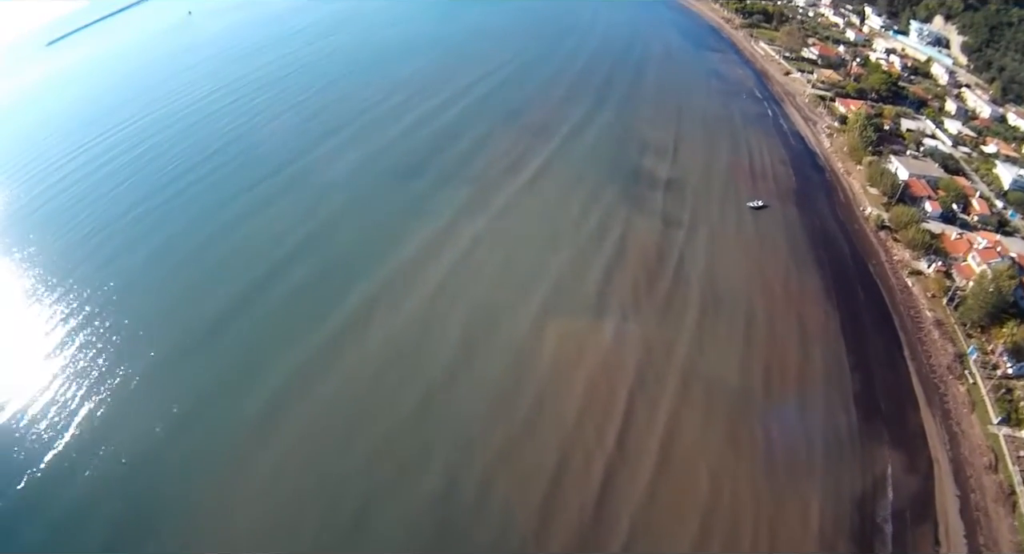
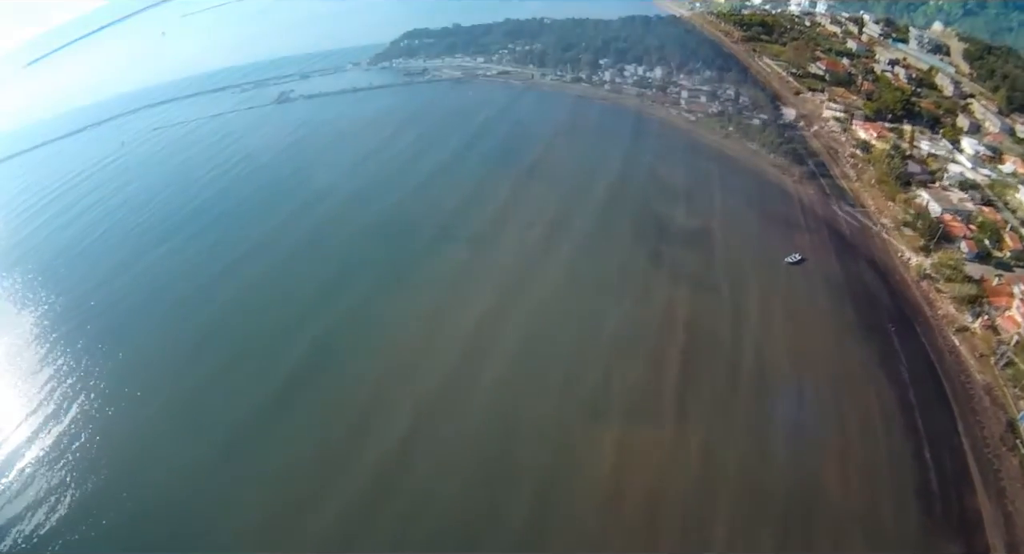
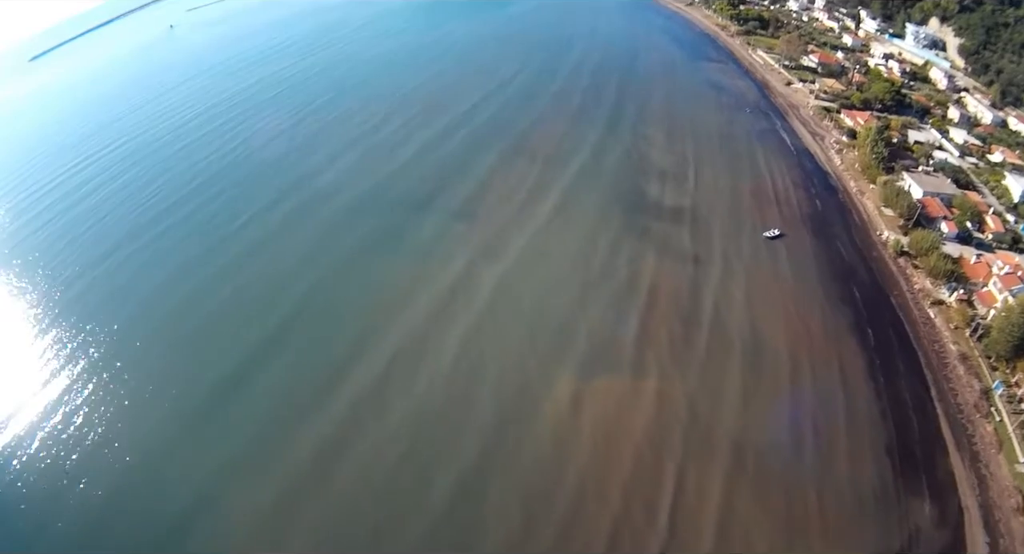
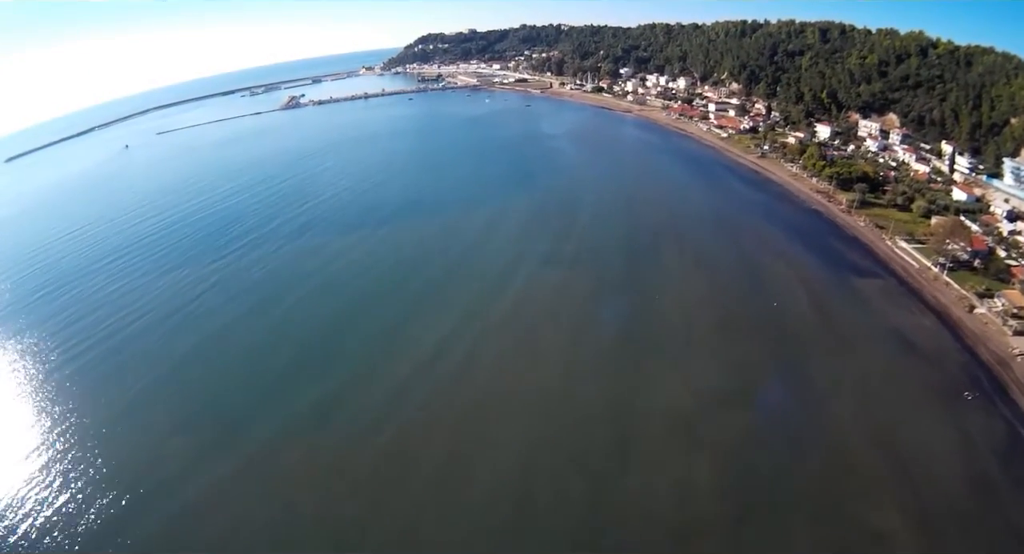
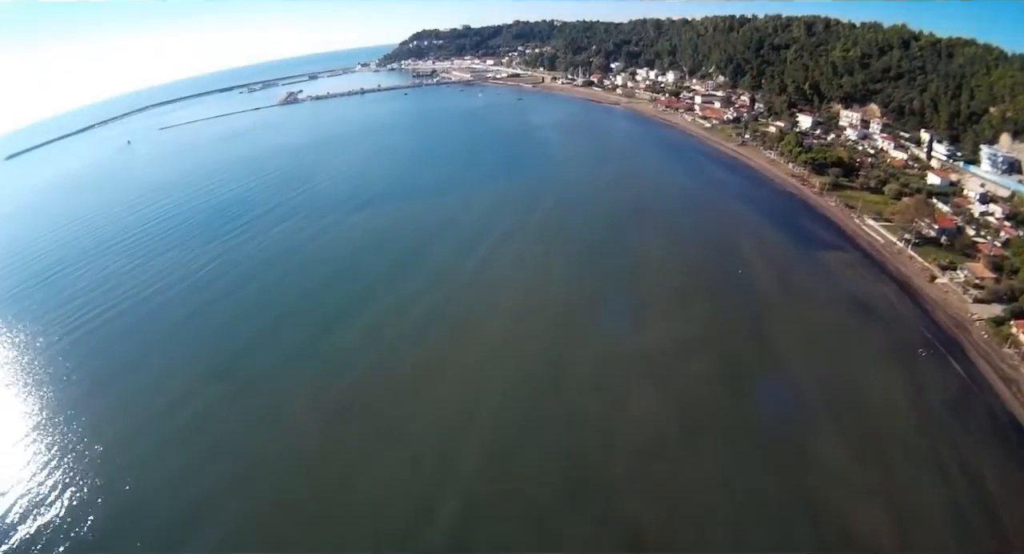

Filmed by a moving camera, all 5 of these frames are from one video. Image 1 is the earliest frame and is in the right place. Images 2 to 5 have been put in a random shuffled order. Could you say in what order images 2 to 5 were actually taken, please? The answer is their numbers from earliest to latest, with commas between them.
3, 2, 5, 4
